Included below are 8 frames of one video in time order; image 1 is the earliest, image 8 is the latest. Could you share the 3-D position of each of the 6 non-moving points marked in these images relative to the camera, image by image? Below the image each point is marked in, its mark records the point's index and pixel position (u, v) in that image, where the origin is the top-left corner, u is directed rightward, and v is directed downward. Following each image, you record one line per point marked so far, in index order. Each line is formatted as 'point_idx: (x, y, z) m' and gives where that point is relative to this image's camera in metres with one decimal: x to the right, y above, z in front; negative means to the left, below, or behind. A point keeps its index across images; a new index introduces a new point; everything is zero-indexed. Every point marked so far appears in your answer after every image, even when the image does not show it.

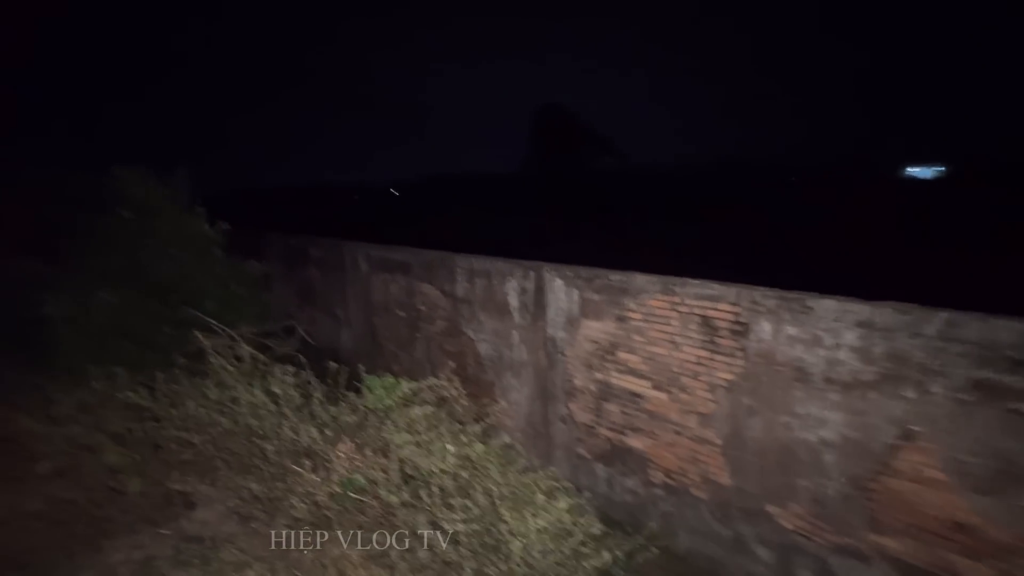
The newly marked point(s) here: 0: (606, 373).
0: (+1.0, -0.9, +5.2) m
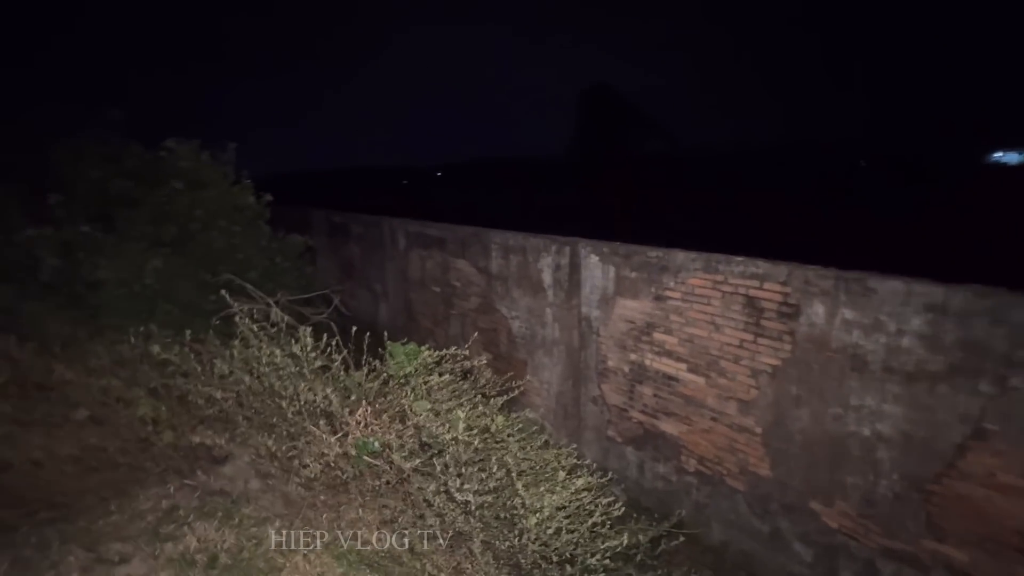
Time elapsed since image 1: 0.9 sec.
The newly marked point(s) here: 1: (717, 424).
0: (+1.4, -0.7, +5.0) m
1: (+1.9, -1.3, +4.4) m
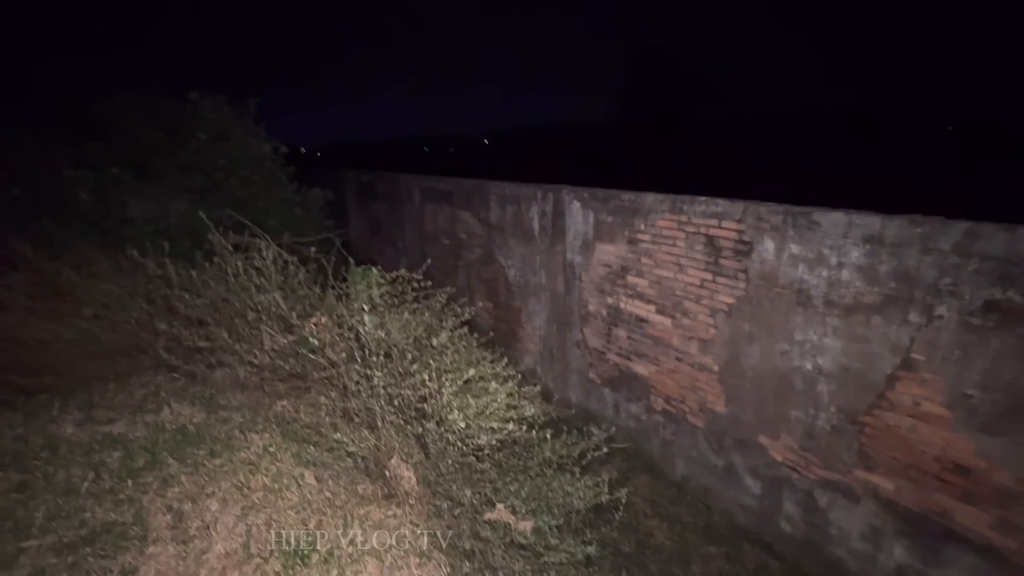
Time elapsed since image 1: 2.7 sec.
0: (+1.1, -0.1, +5.1) m
1: (+1.6, -0.7, +4.5) m
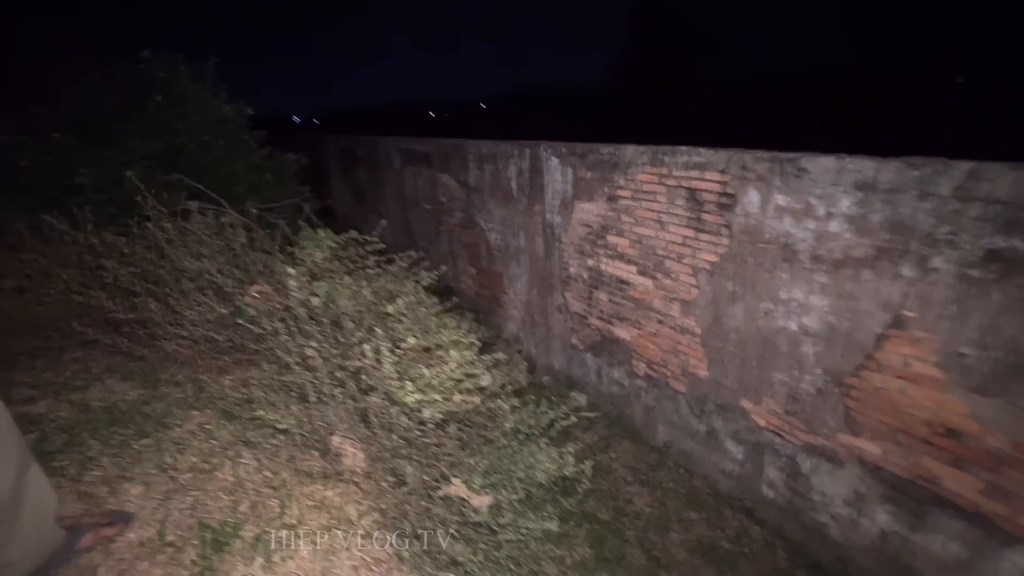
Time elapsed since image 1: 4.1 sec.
0: (+0.9, +0.3, +4.8) m
1: (+1.4, -0.4, +4.3) m
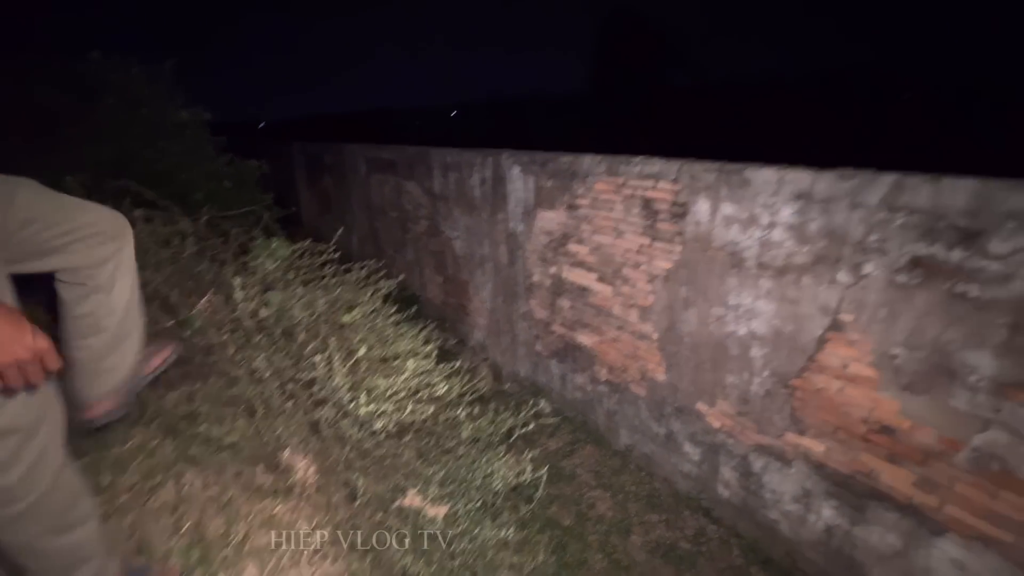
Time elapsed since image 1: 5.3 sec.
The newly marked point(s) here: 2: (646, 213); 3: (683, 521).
0: (+0.5, +0.2, +4.9) m
1: (+1.0, -0.4, +4.4) m
2: (+1.1, +0.6, +3.8) m
3: (+1.5, -2.0, +4.0) m
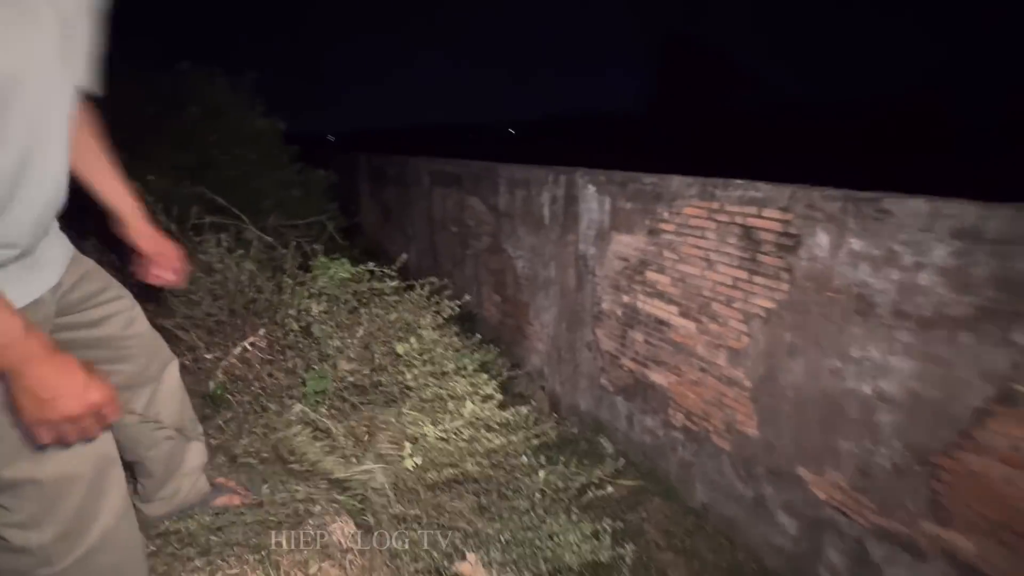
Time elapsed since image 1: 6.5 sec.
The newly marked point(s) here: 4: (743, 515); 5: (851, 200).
0: (+1.1, -0.1, +4.5) m
1: (+1.6, -0.7, +3.9) m
2: (+1.7, +0.3, +3.4) m
3: (+1.9, -2.3, +3.4) m
4: (+1.8, -1.8, +3.8) m
5: (+2.0, +0.5, +2.8) m
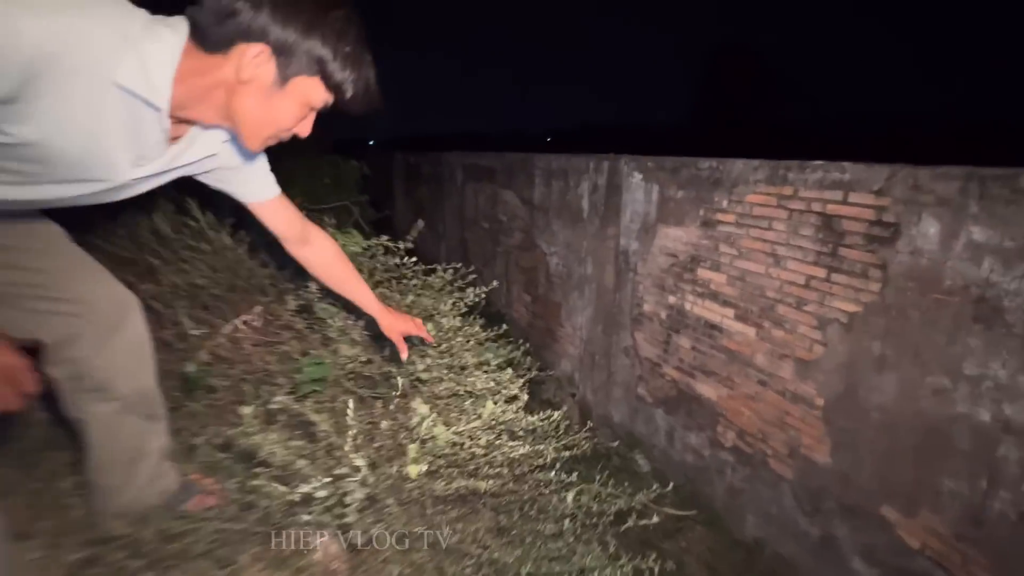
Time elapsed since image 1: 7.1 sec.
0: (+1.4, -0.1, +4.0) m
1: (+1.8, -0.7, +3.4) m
2: (+1.9, +0.3, +2.8) m
3: (+2.0, -2.3, +2.9) m
4: (+2.0, -1.8, +3.2) m
5: (+2.2, +0.5, +2.2) m
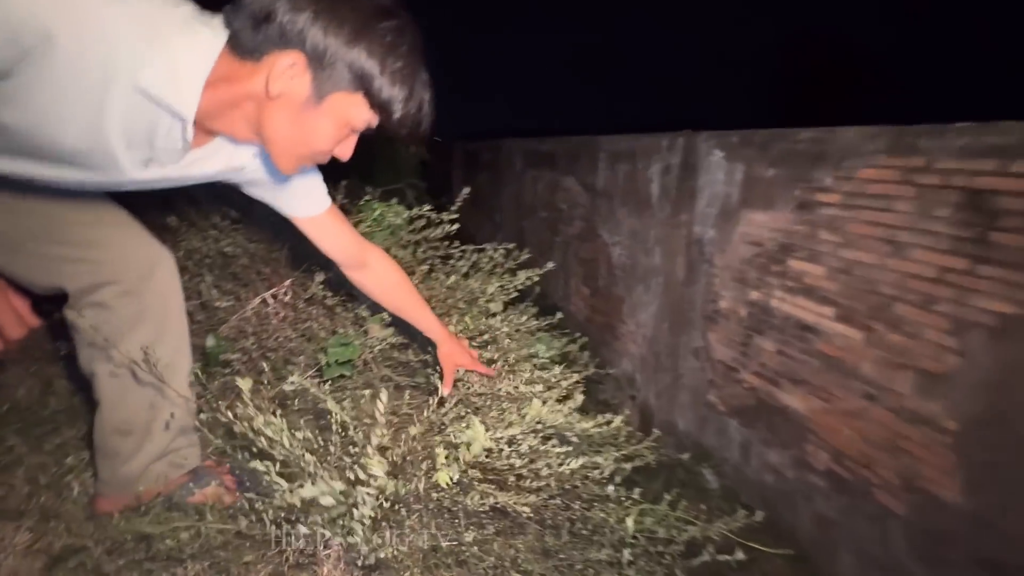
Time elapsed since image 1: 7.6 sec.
0: (+1.9, 0.0, +3.4) m
1: (+2.1, -0.7, +2.8) m
2: (+2.2, +0.3, +2.2) m
3: (+2.2, -2.3, +2.3) m
4: (+2.3, -1.8, +2.6) m
5: (+2.4, +0.5, +1.6) m
